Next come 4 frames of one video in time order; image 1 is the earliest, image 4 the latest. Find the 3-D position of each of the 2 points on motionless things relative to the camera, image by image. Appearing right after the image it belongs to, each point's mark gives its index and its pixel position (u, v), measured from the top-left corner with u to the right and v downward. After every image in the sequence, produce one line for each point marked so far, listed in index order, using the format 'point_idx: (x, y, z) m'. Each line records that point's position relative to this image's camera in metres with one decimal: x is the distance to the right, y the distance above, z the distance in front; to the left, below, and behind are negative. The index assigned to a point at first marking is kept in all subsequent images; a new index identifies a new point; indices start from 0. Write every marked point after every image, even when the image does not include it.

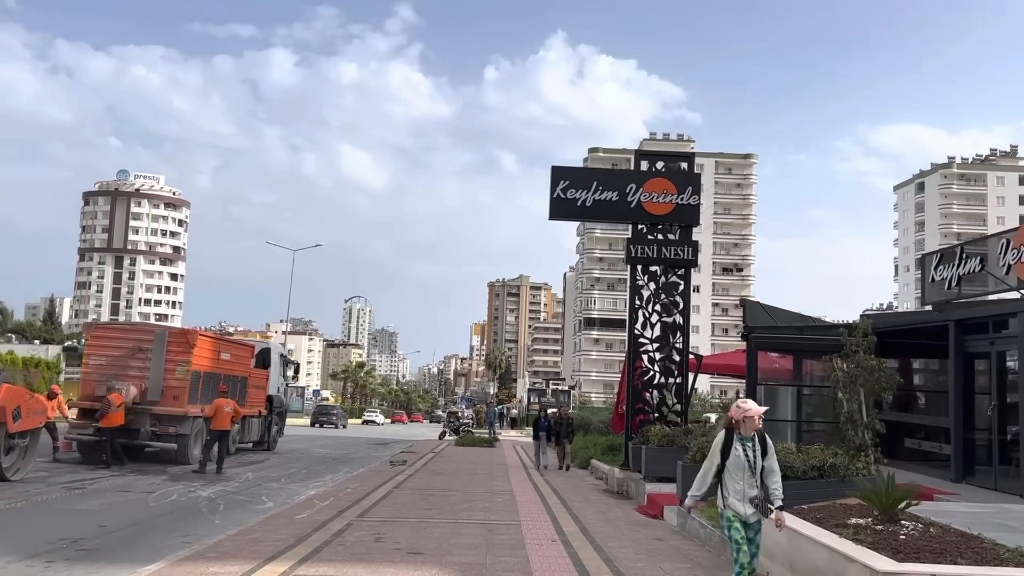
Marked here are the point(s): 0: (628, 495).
0: (+2.0, -3.6, +14.2) m
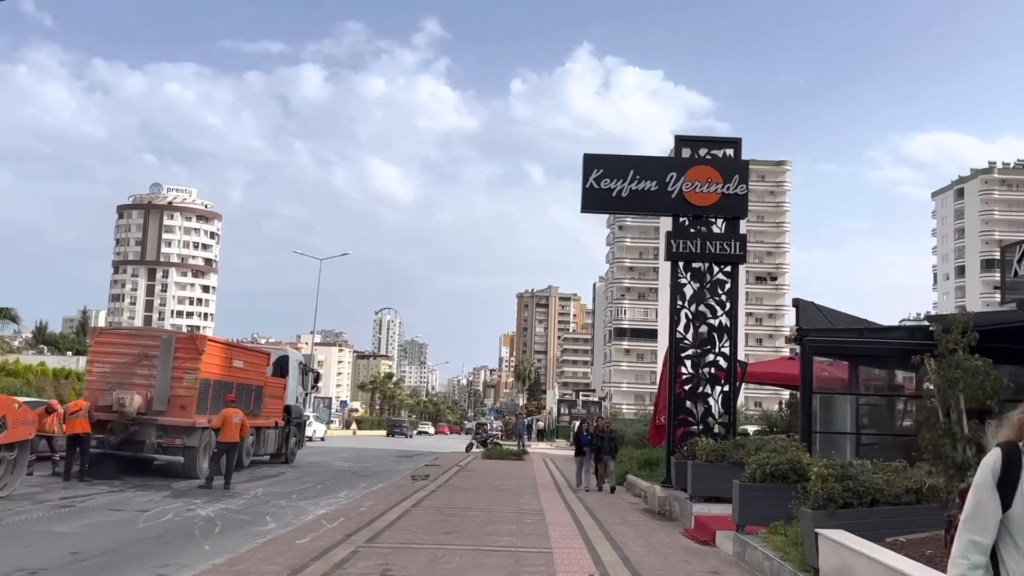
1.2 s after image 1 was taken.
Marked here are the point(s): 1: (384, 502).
0: (+2.5, -3.5, +12.8) m
1: (-2.2, -3.7, +14.1) m
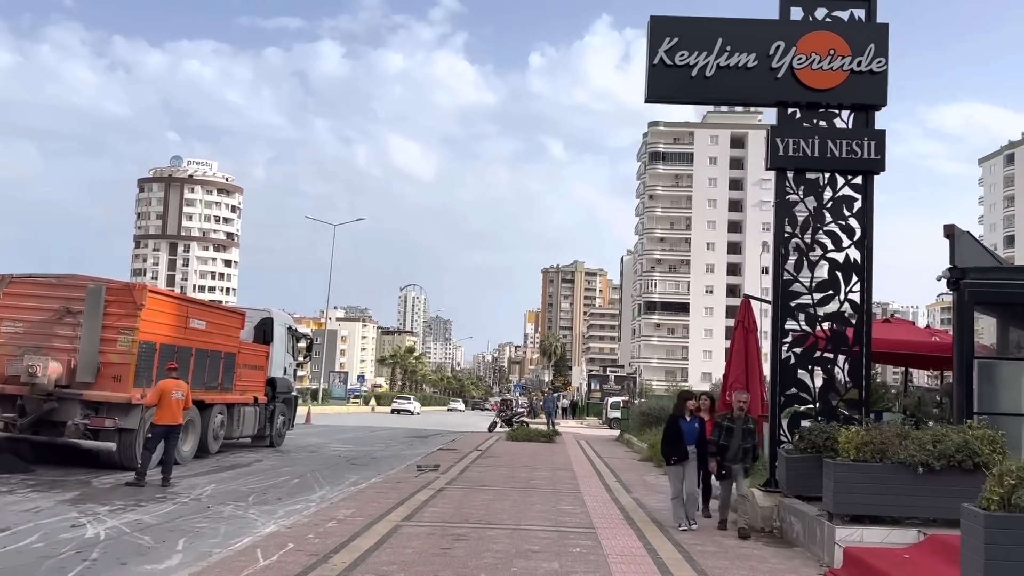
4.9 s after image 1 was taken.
0: (+2.9, -2.6, +8.6) m
1: (-1.7, -2.7, +10.0) m
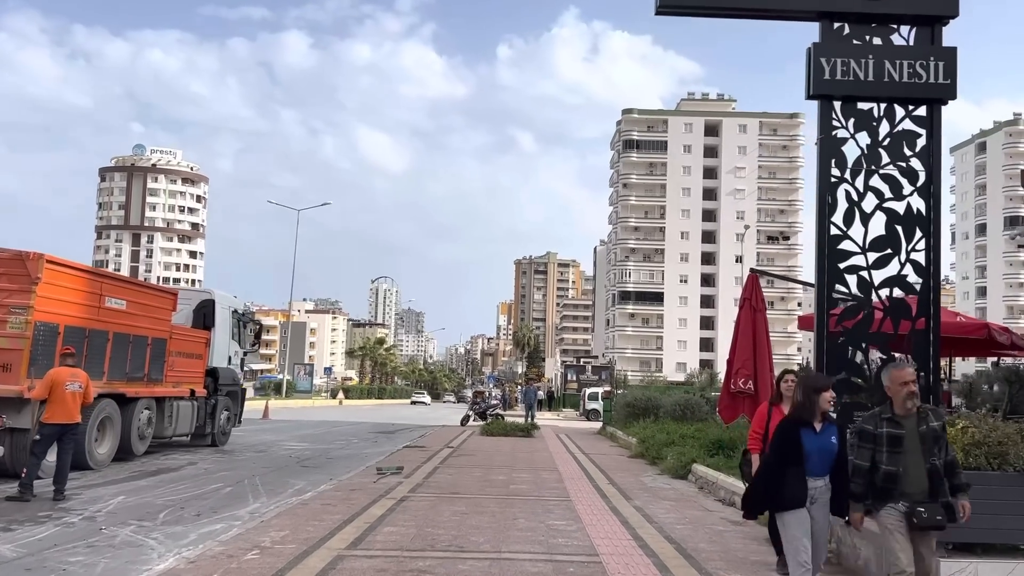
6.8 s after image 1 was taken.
0: (+2.7, -2.2, +6.6) m
1: (-2.0, -2.3, +7.8) m
